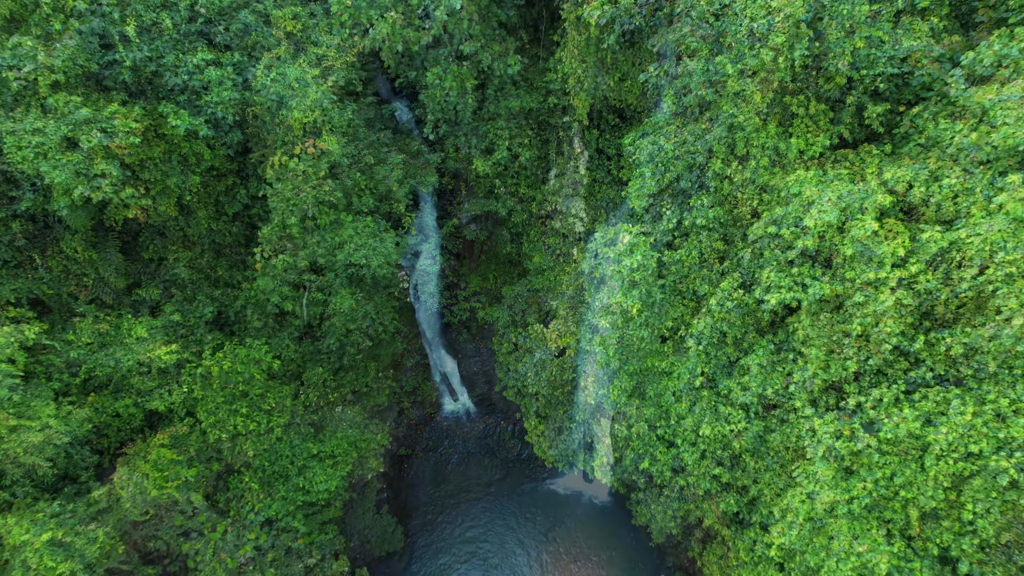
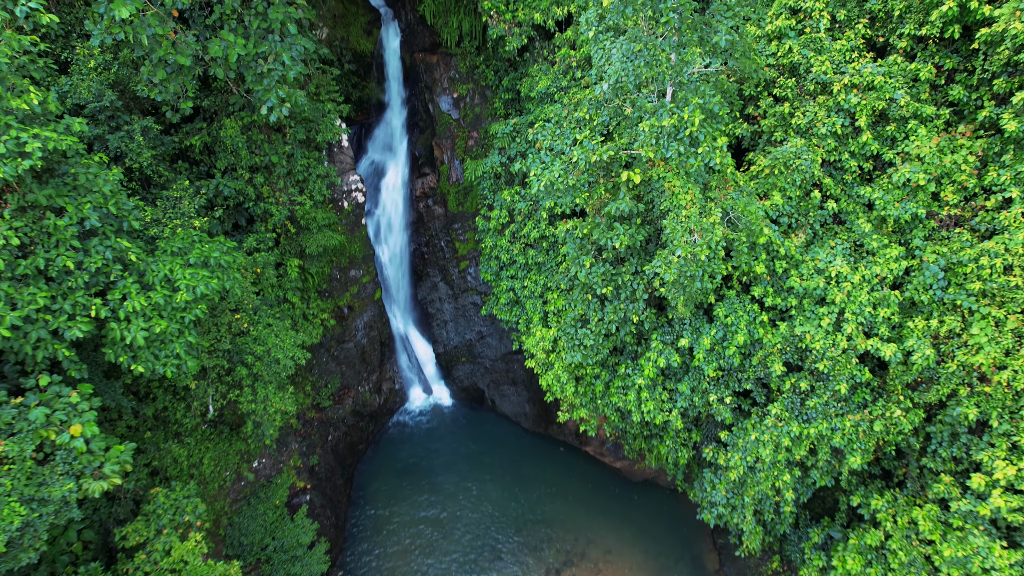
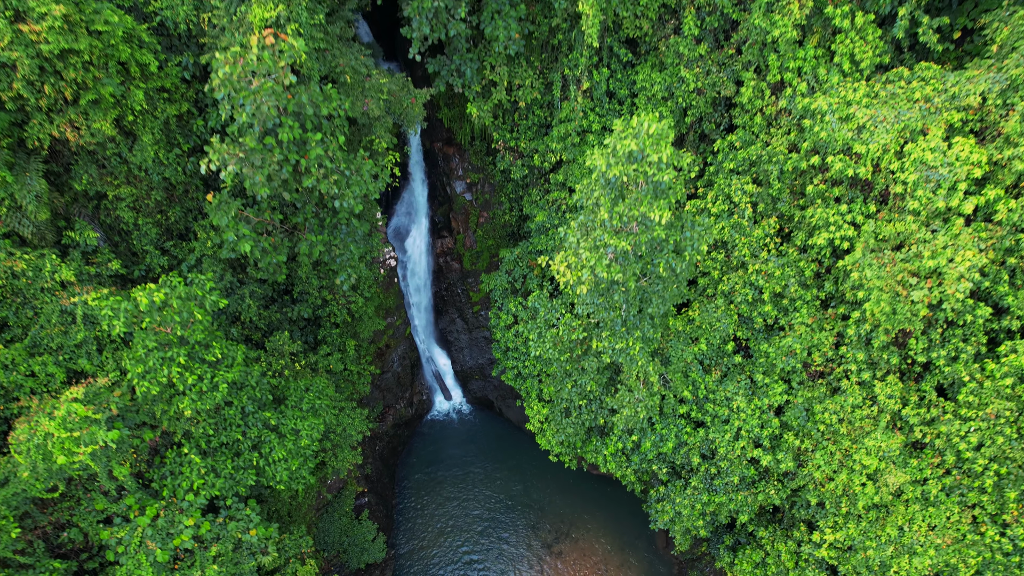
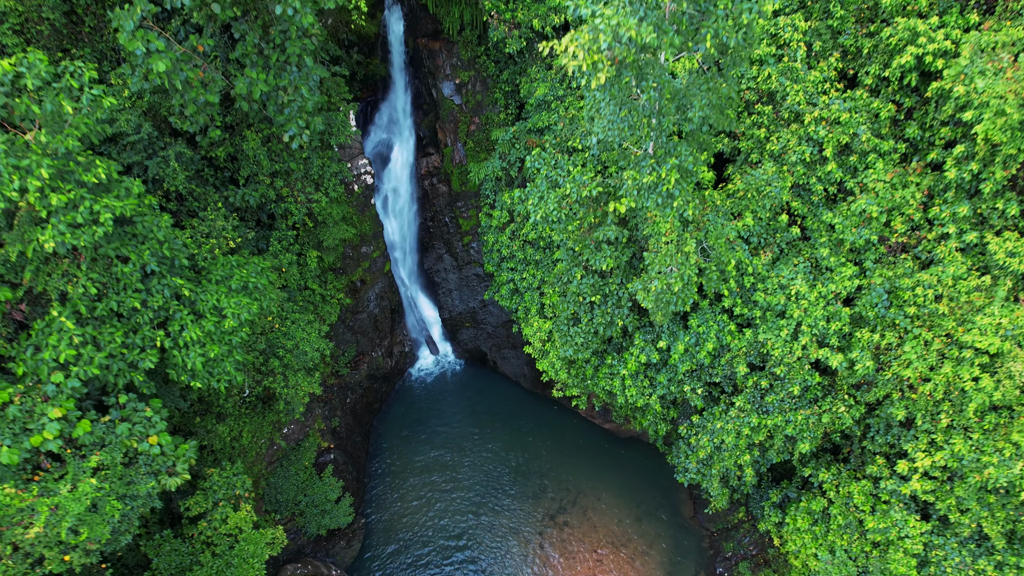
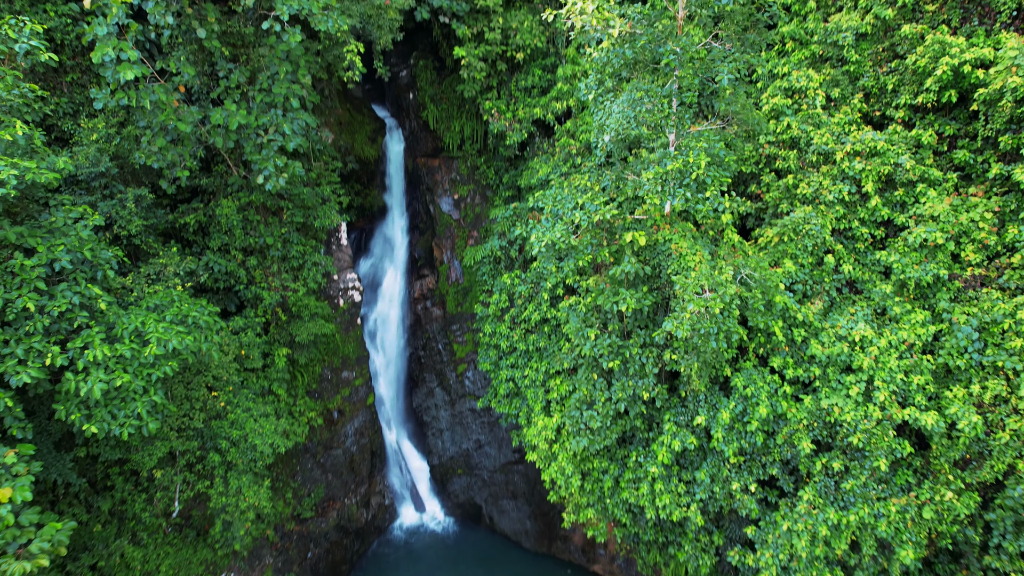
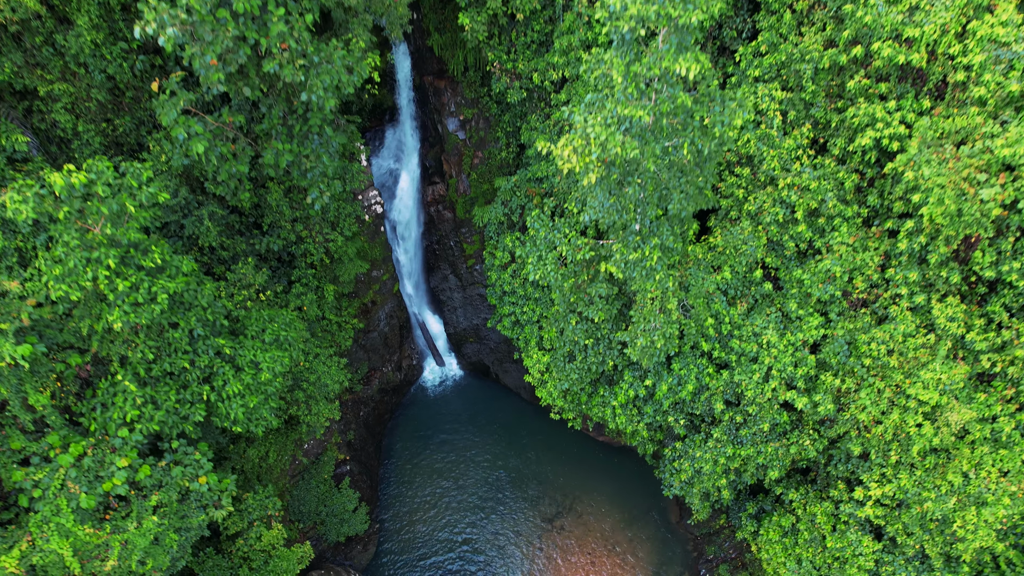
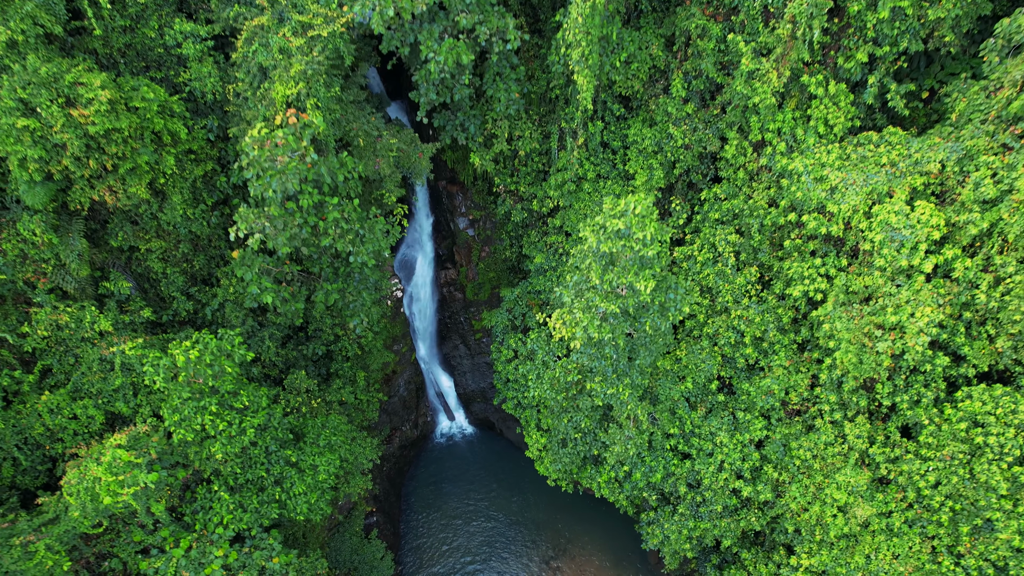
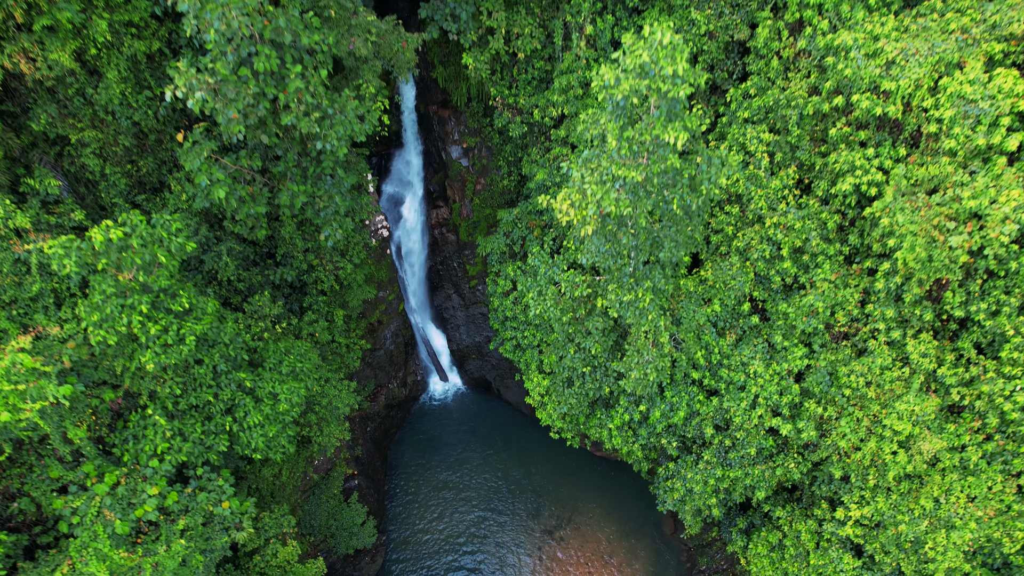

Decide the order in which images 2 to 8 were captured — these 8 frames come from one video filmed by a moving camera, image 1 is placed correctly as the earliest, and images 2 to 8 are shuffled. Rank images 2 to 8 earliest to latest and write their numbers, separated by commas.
7, 3, 8, 6, 4, 2, 5
